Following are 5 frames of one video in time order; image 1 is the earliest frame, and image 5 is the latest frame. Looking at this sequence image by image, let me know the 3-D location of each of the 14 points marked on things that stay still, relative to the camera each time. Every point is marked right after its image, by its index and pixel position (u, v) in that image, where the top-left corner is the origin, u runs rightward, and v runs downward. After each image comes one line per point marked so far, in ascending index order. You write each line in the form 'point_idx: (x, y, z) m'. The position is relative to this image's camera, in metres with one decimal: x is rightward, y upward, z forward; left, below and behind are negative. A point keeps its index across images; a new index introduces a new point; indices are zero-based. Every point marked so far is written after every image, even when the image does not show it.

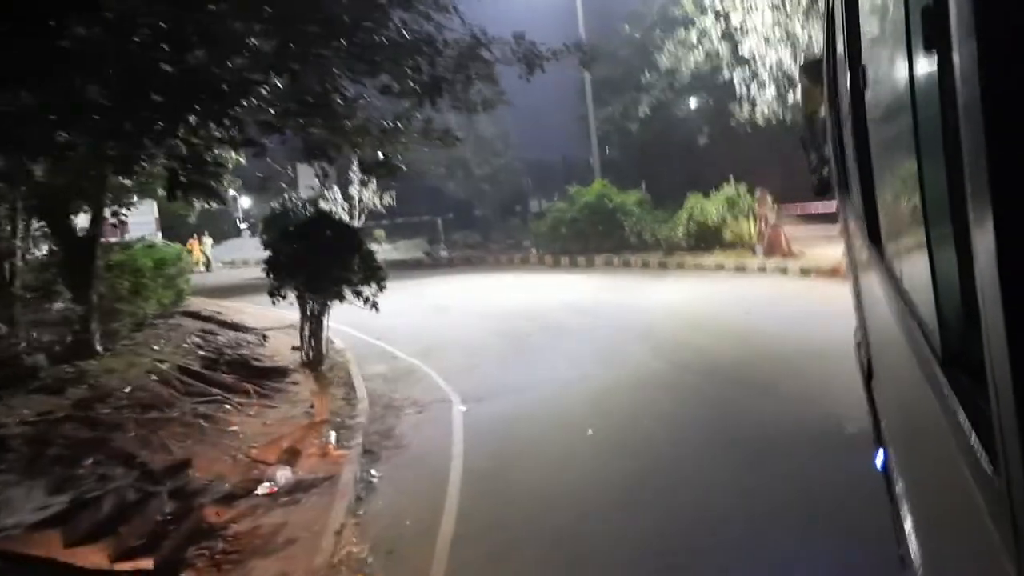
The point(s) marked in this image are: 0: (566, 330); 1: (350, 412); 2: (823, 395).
0: (+0.7, -0.6, +11.0) m
1: (-1.6, -1.2, +7.8) m
2: (+2.7, -0.9, +6.8) m
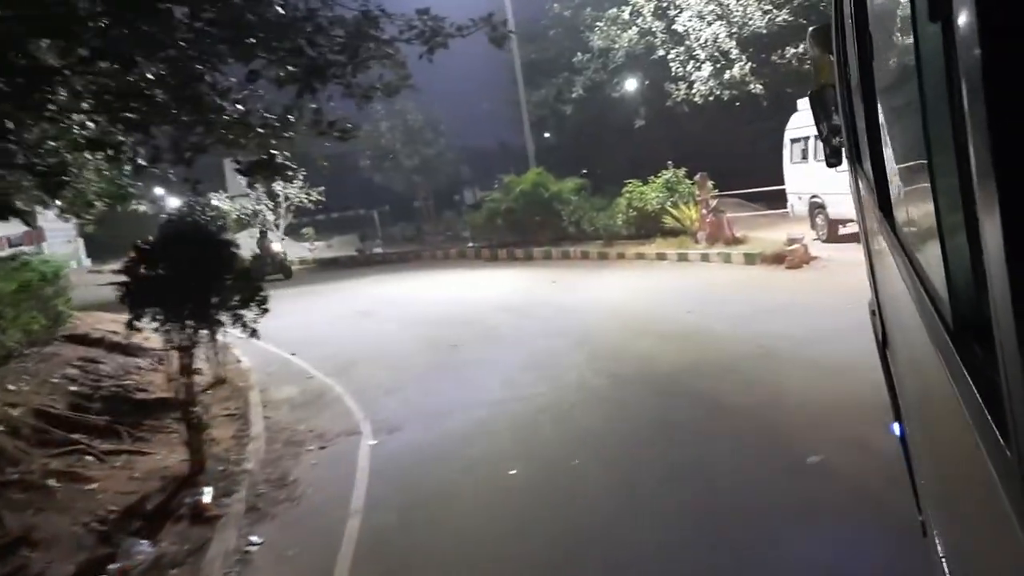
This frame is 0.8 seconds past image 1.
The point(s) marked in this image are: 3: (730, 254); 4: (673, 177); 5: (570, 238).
0: (-0.2, -0.6, +10.0) m
1: (-2.3, -1.4, +6.7) m
2: (+2.0, -0.9, +6.0) m
3: (+3.6, +0.6, +13.2) m
4: (+3.3, +2.2, +16.4) m
5: (+1.4, +1.2, +18.8) m
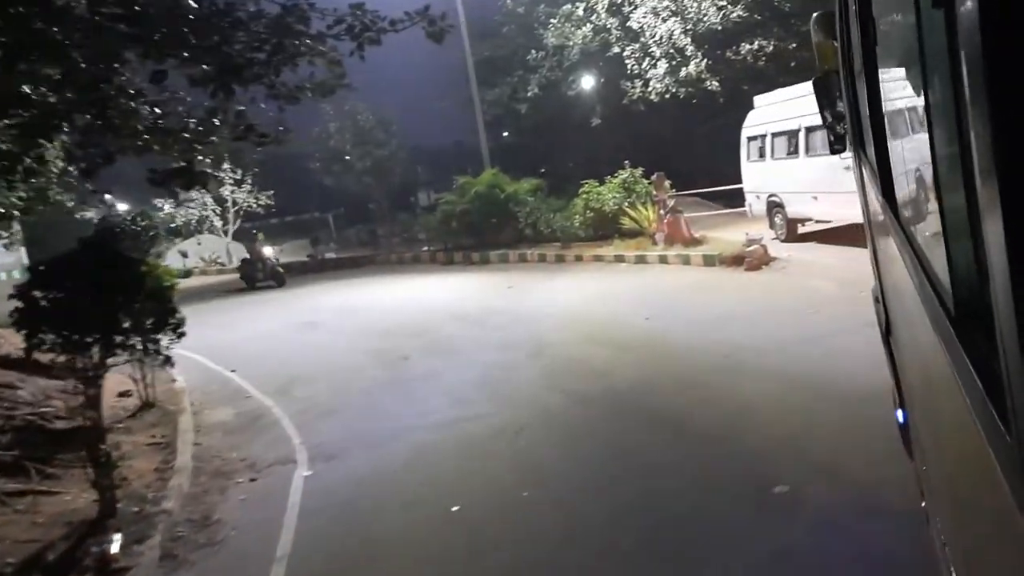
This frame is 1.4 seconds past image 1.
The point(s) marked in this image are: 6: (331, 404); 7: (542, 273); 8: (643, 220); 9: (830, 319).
0: (-0.8, -0.7, +9.5) m
1: (-2.7, -1.6, +6.1) m
2: (+1.6, -0.9, +5.6) m
3: (+2.9, +0.5, +12.9) m
4: (+2.4, +2.2, +16.1) m
5: (+0.3, +1.1, +18.4) m
6: (-1.9, -1.2, +8.1) m
7: (+0.6, +0.3, +14.7) m
8: (+2.5, +1.3, +15.3) m
9: (+3.1, -0.3, +7.8) m
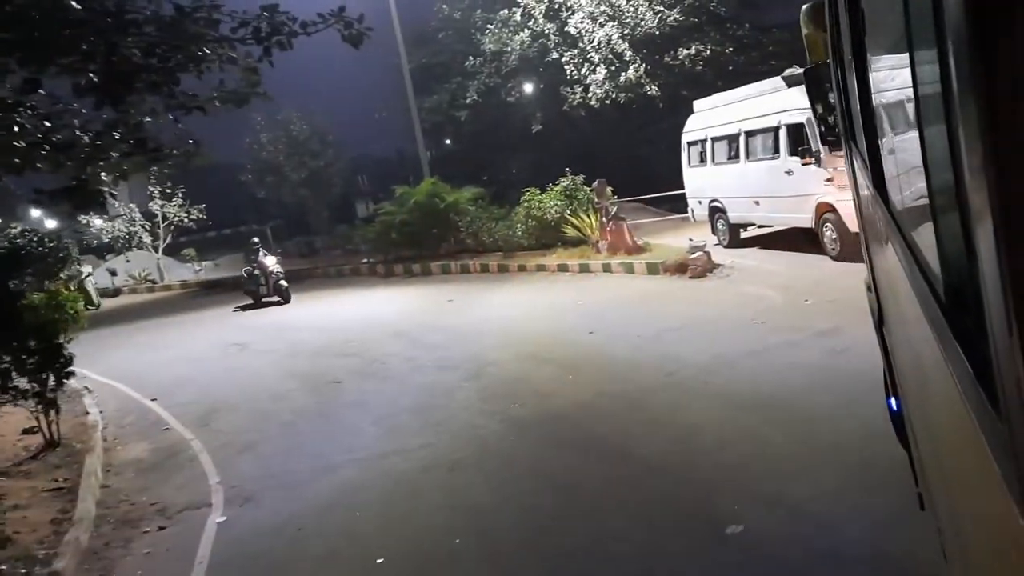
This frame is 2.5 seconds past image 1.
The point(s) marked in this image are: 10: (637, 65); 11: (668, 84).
0: (-1.5, -0.9, +9.0) m
1: (-3.2, -1.8, +5.5) m
2: (+1.2, -1.0, +5.2) m
3: (+1.9, +0.4, +12.6) m
4: (+1.2, +2.0, +15.8) m
5: (-1.0, +0.8, +17.9) m
6: (-2.5, -1.4, +7.6) m
7: (-0.5, +0.1, +14.3) m
8: (+1.4, +1.1, +15.0) m
9: (+2.5, -0.4, +7.6) m
10: (+2.6, +4.6, +16.5) m
11: (+3.5, +4.6, +17.8) m
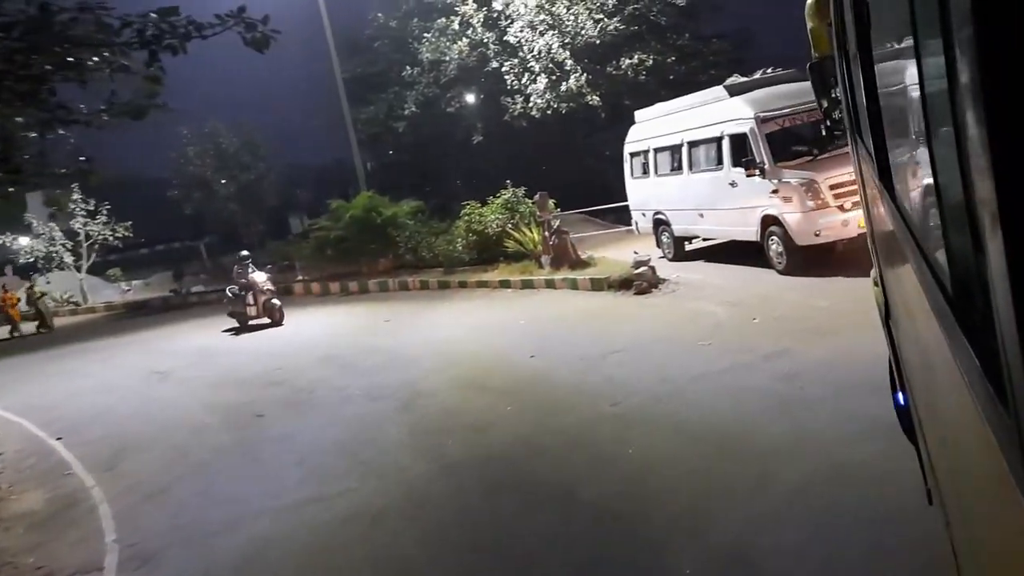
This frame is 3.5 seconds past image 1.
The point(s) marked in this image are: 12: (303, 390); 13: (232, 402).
0: (-2.1, -1.2, +8.4) m
1: (-3.6, -2.0, +4.7) m
2: (+0.8, -1.2, +4.8) m
3: (+1.0, +0.1, +12.2) m
4: (0.0, +1.7, +15.3) m
5: (-2.2, +0.5, +17.3) m
6: (-3.0, -1.7, +6.9) m
7: (-1.5, -0.2, +13.7) m
8: (+0.3, +0.8, +14.5) m
9: (+1.9, -0.6, +7.2) m
10: (+1.3, +4.3, +16.2) m
11: (+2.1, +4.3, +17.6) m
12: (-2.3, -1.1, +8.9) m
13: (-3.2, -1.3, +9.1) m
